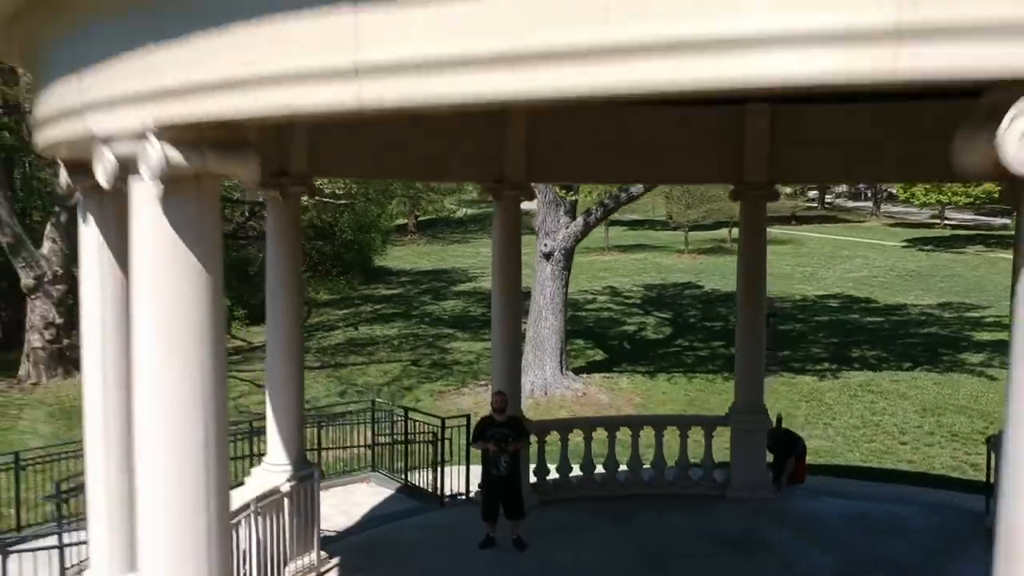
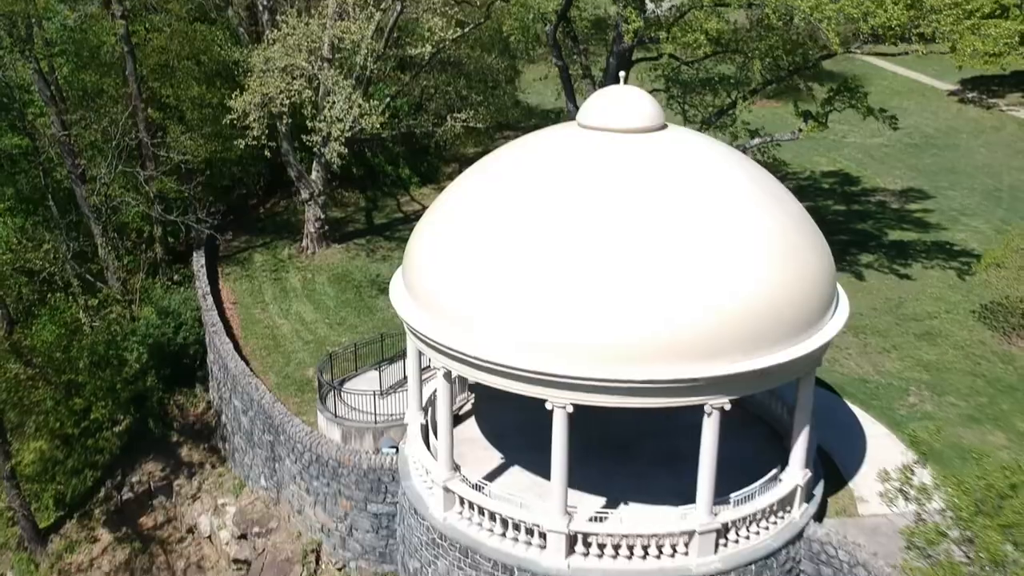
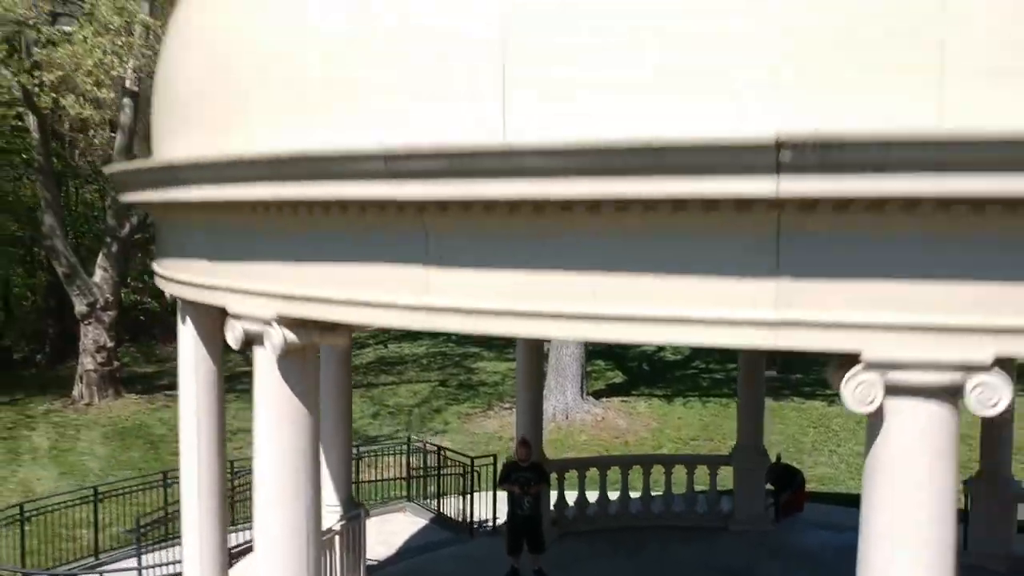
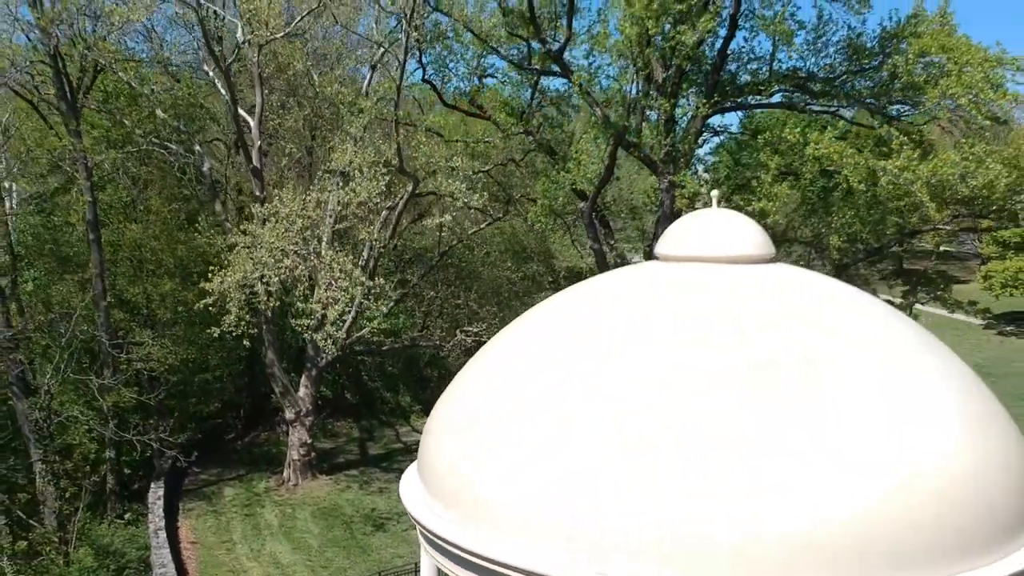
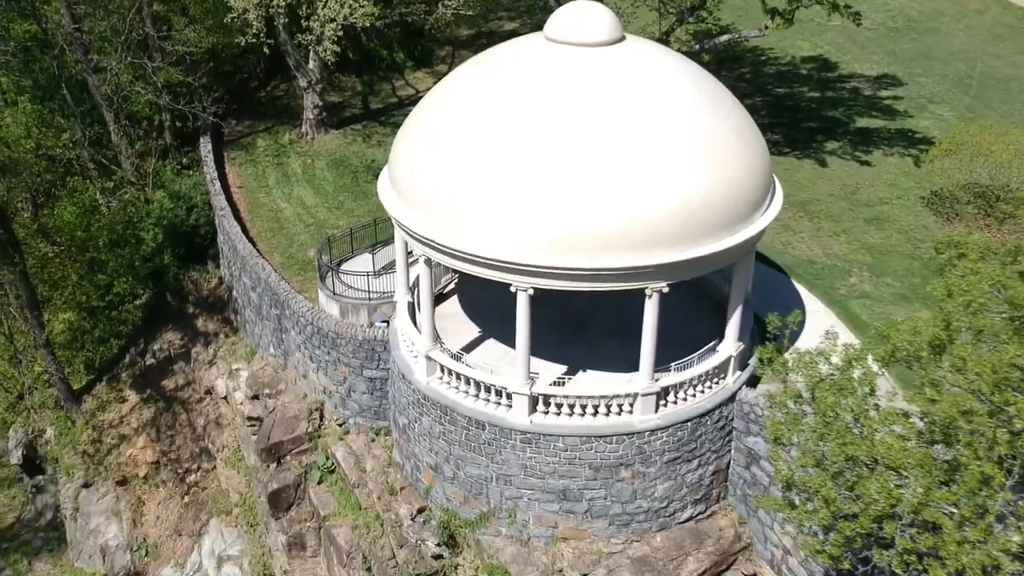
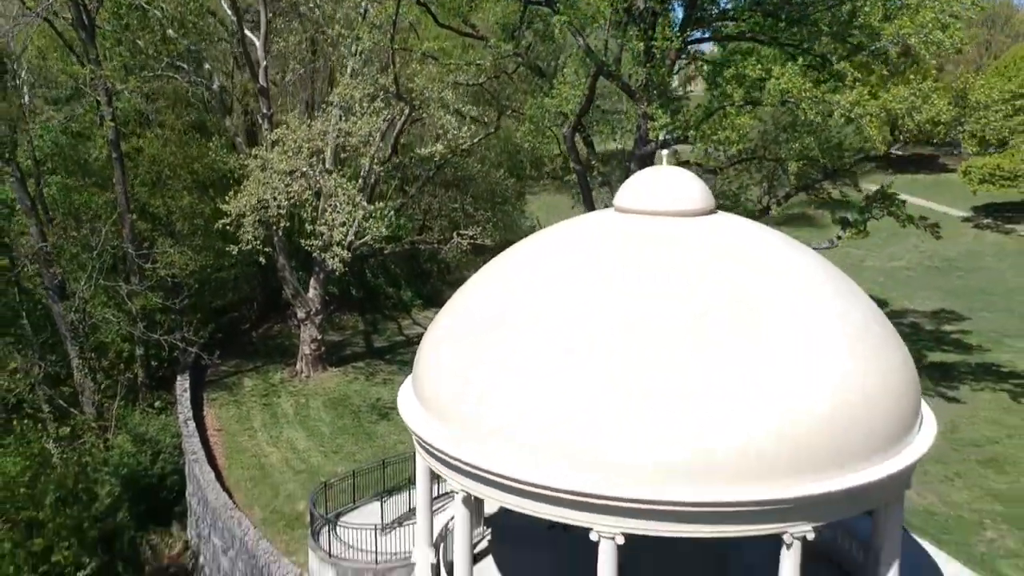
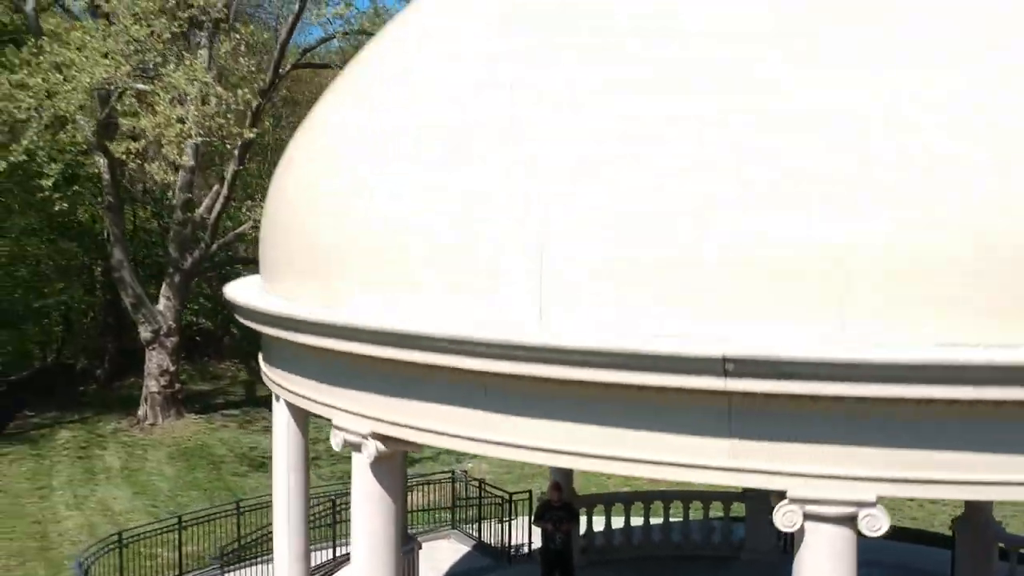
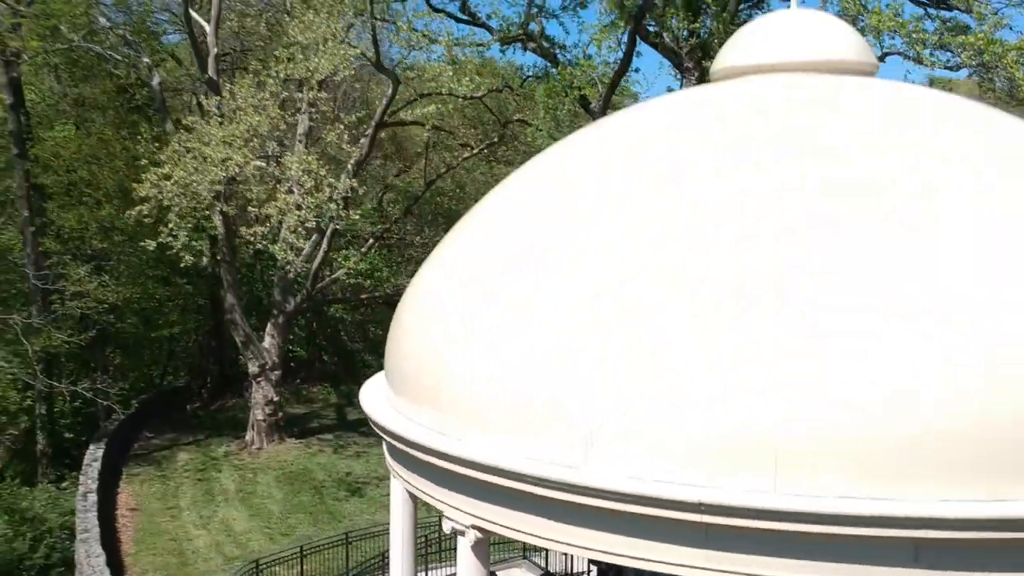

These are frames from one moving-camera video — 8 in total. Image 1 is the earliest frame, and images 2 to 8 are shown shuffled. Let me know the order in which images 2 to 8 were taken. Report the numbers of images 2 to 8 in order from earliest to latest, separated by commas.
3, 7, 8, 4, 6, 2, 5
